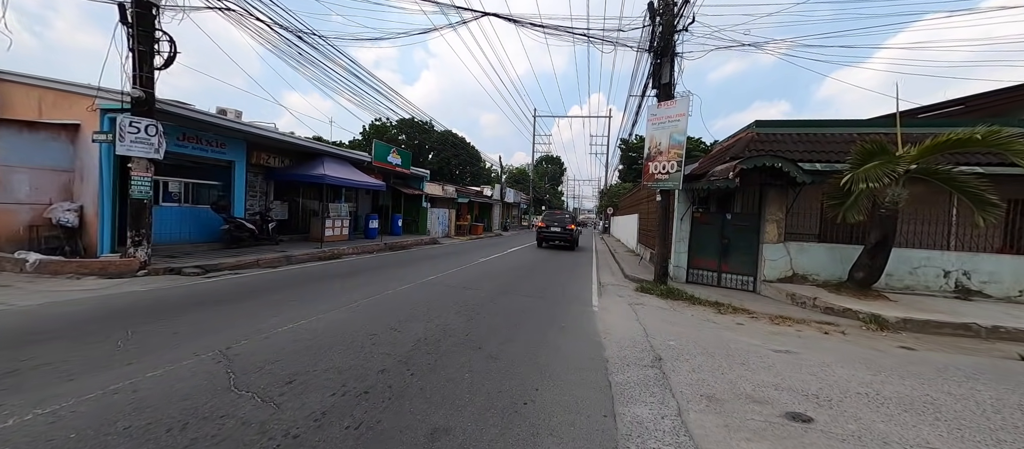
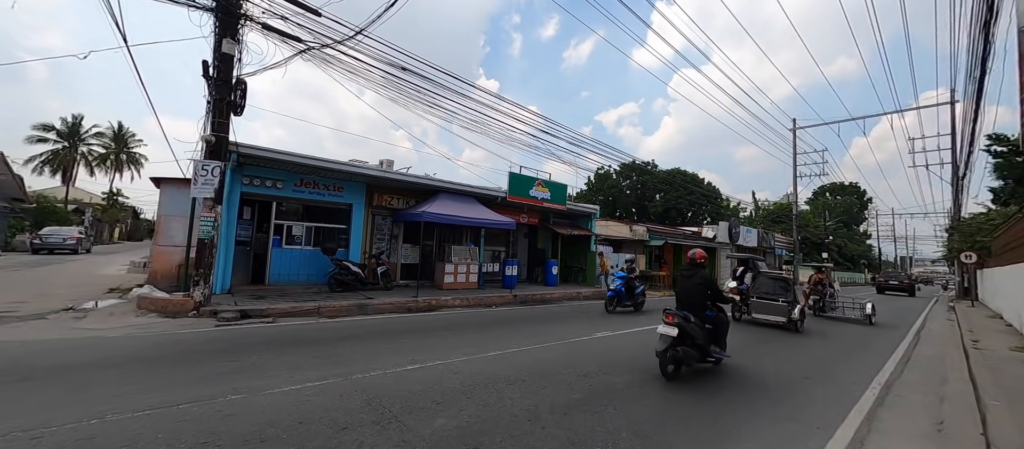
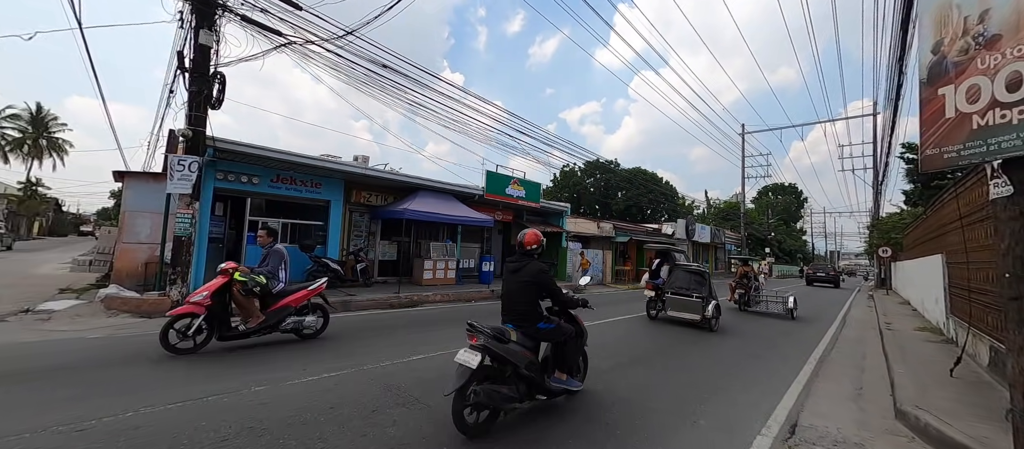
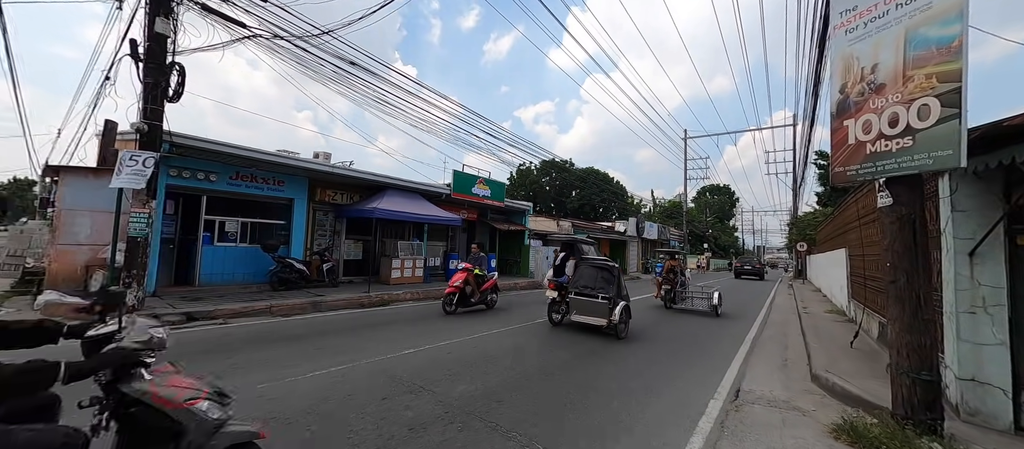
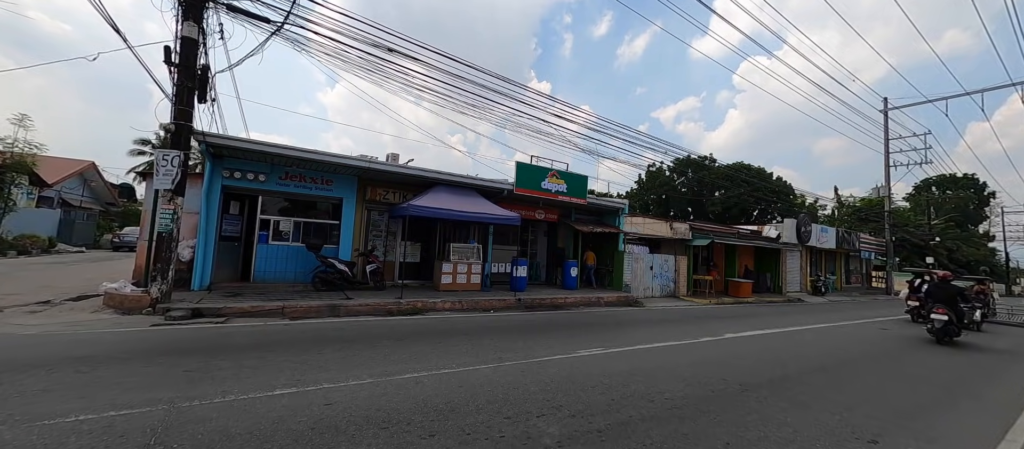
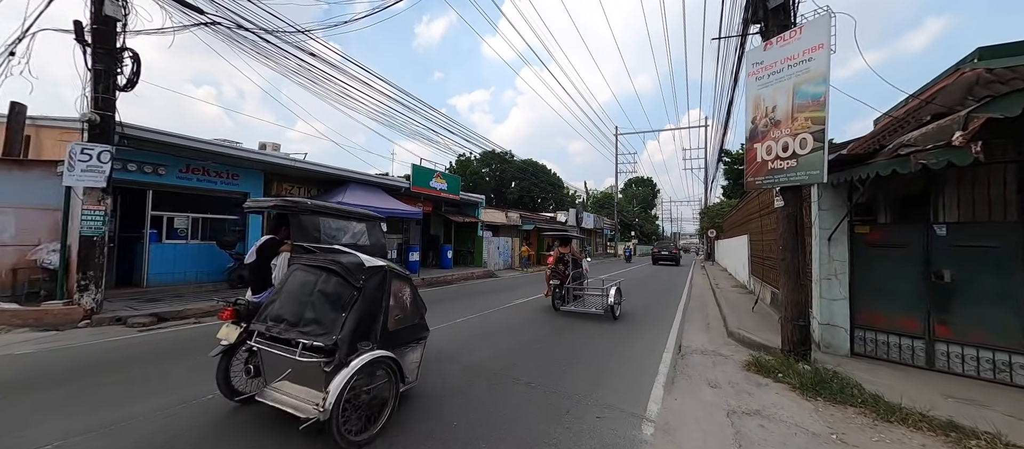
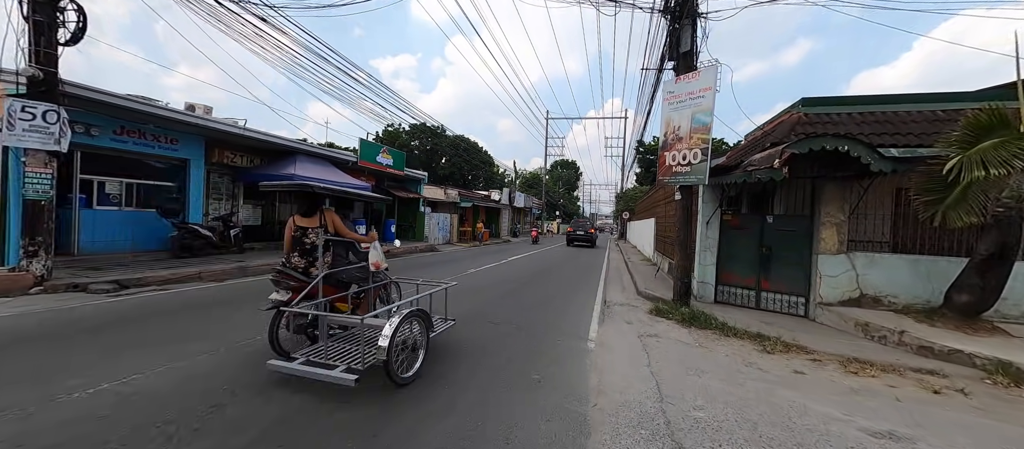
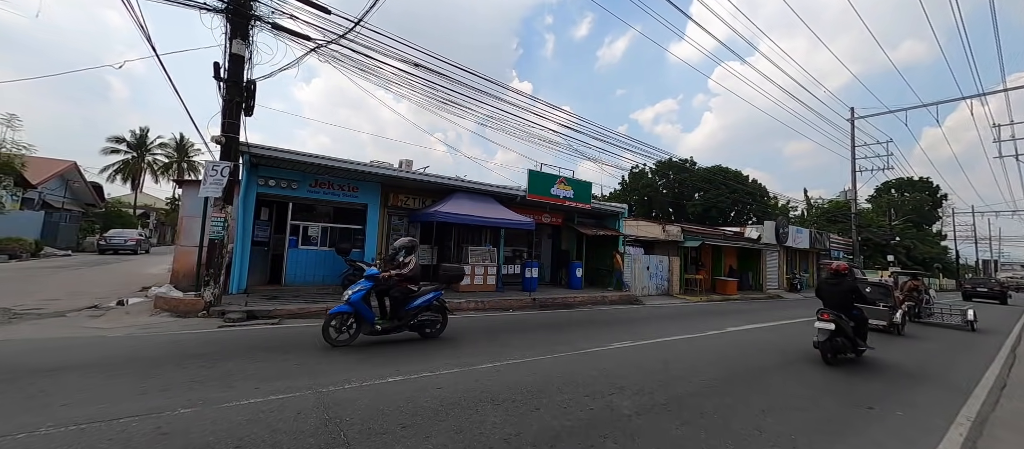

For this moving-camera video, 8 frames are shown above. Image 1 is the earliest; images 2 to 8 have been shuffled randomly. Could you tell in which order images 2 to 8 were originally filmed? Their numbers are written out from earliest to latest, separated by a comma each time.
7, 6, 4, 3, 2, 8, 5
